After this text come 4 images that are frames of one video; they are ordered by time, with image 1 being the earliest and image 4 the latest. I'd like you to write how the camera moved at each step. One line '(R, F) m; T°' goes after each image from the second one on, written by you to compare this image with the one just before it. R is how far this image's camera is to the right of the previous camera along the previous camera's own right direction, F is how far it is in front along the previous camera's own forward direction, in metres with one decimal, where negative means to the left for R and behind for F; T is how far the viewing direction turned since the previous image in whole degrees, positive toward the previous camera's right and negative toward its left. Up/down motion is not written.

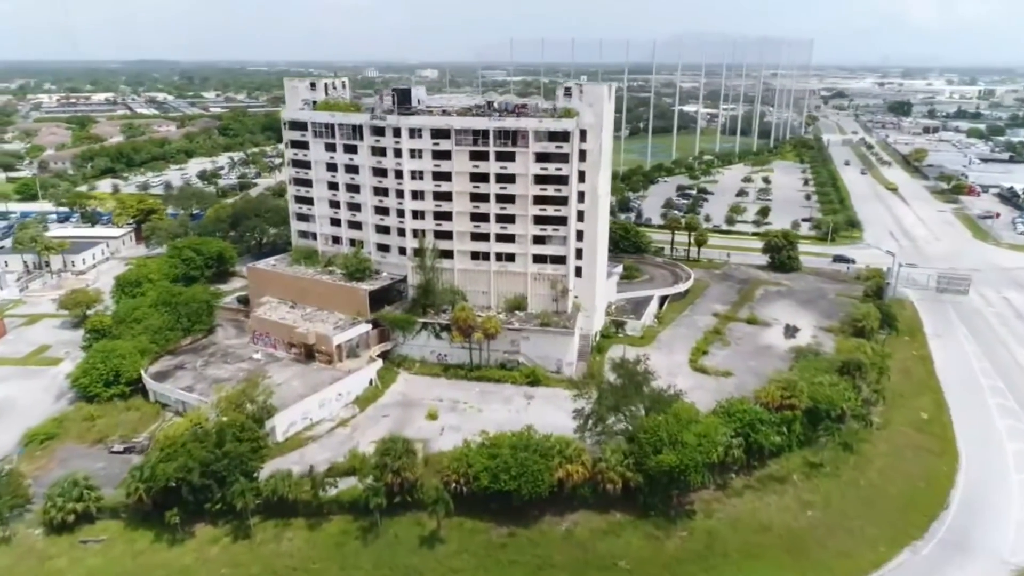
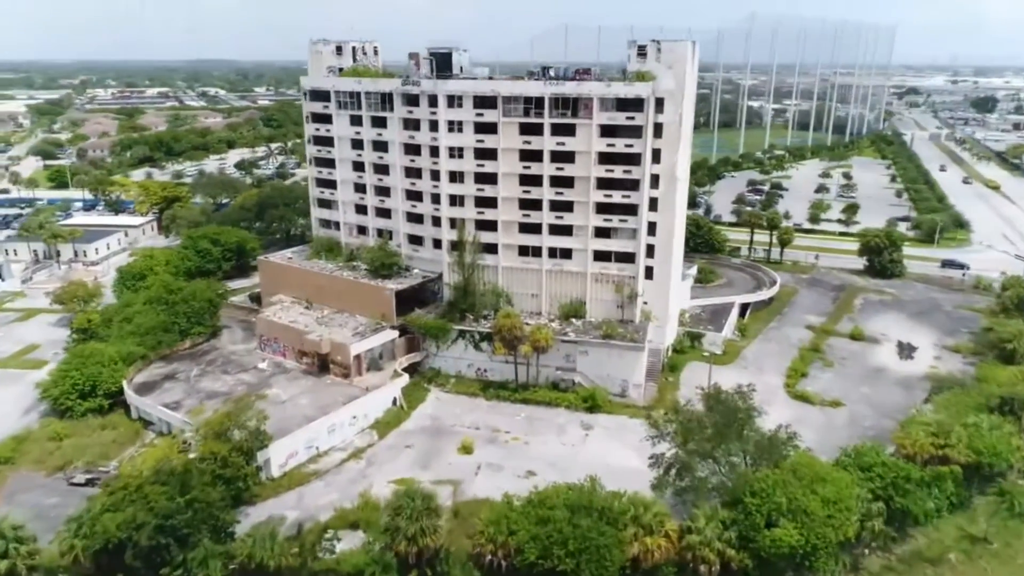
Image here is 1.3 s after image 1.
(-0.5, +8.7) m; -4°
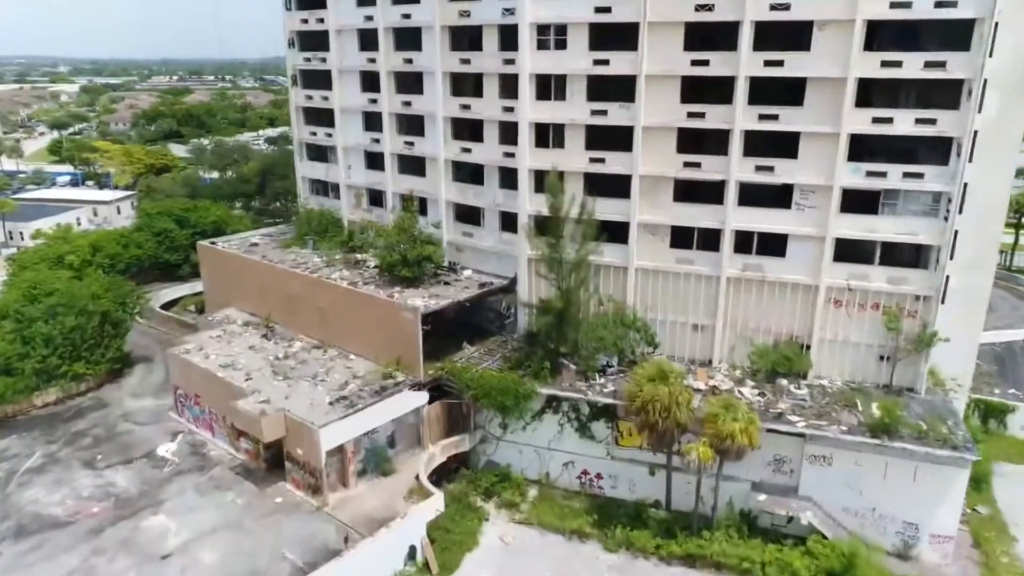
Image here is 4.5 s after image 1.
(-2.4, +20.6) m; -5°
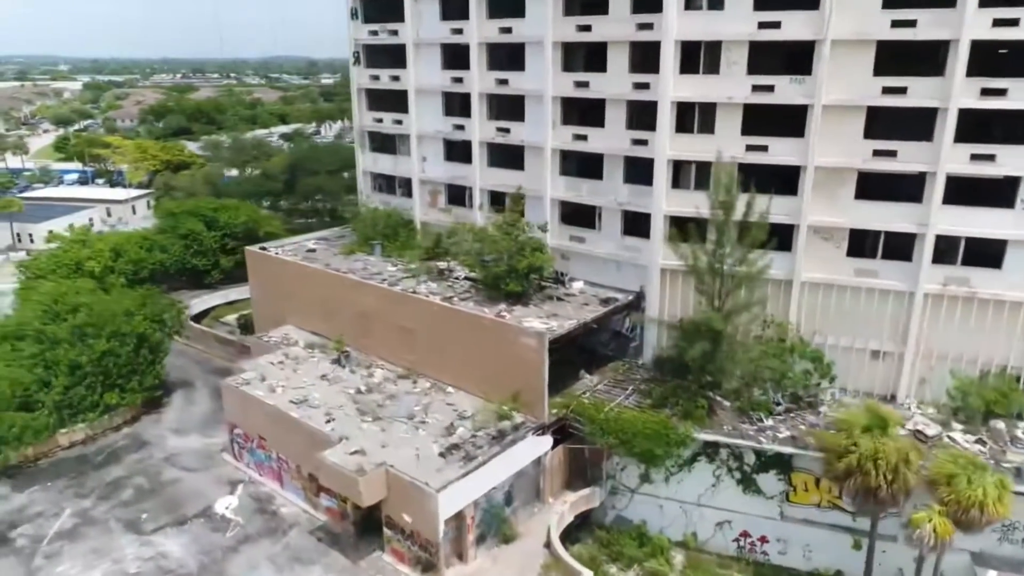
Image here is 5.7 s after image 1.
(-3.4, +4.0) m; 0°
